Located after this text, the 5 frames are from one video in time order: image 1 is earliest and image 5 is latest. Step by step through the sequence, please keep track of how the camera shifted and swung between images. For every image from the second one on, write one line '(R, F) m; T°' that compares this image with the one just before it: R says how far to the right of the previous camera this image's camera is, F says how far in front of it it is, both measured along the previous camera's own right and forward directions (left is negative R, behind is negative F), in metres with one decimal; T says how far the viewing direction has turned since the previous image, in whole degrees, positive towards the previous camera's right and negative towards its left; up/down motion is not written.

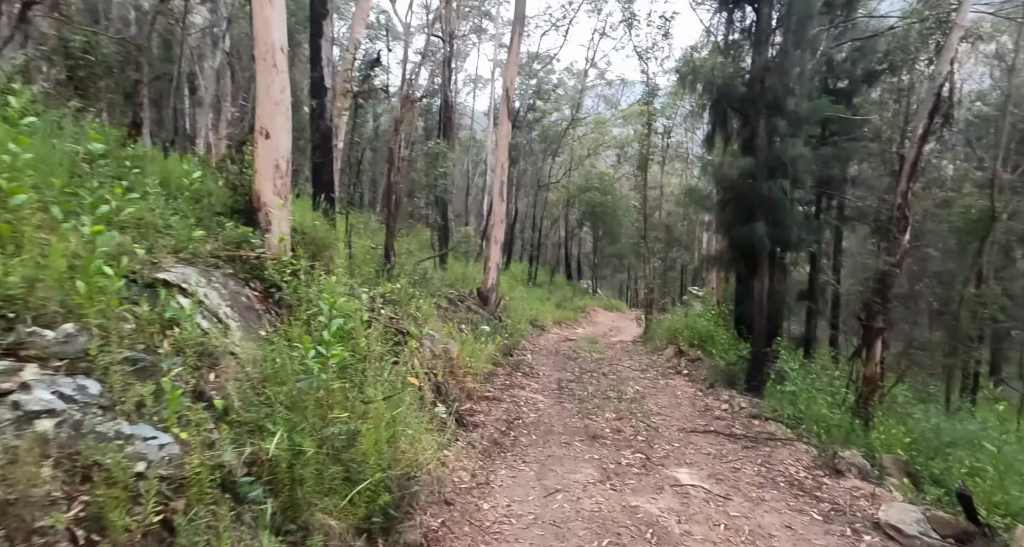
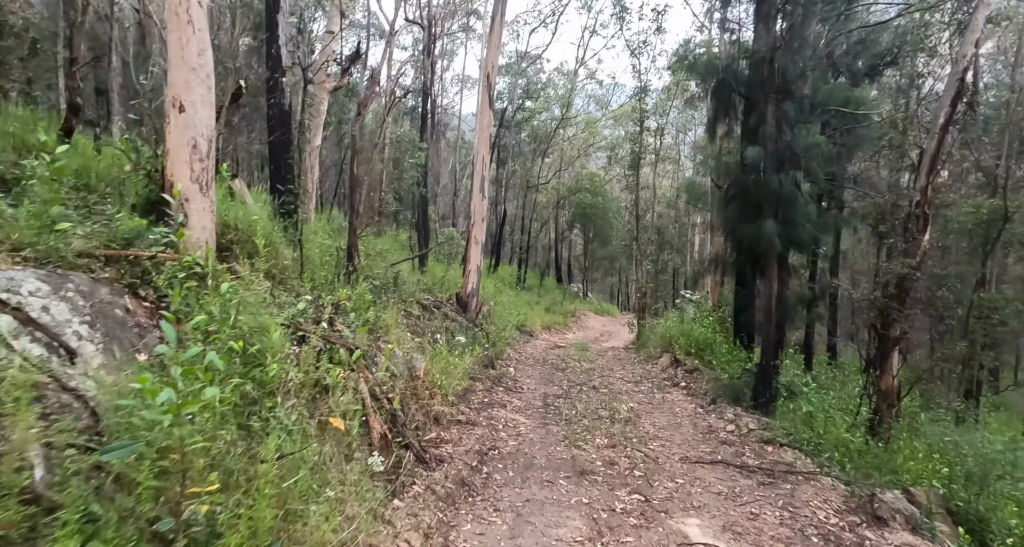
(+0.2, +1.0) m; +1°
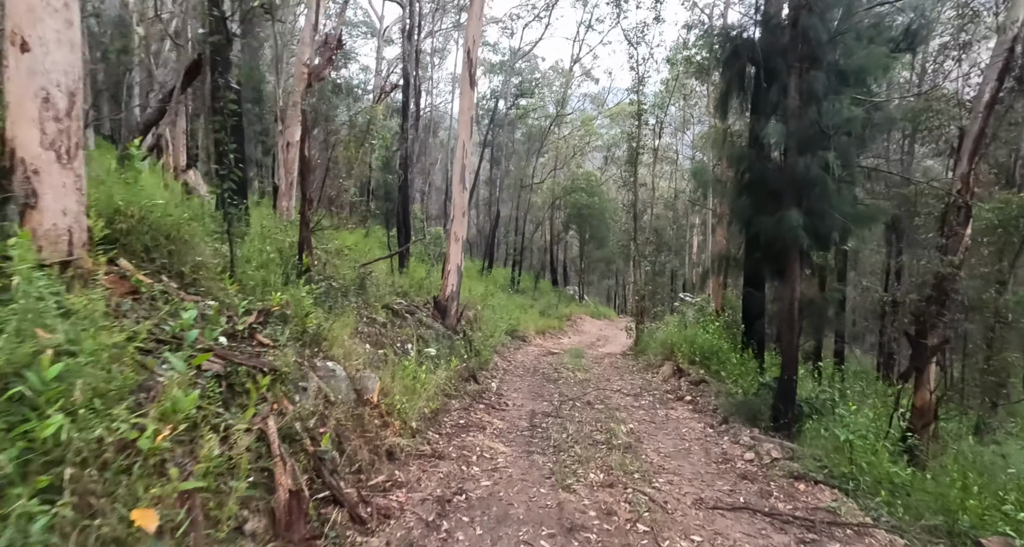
(+0.2, +1.2) m; 0°
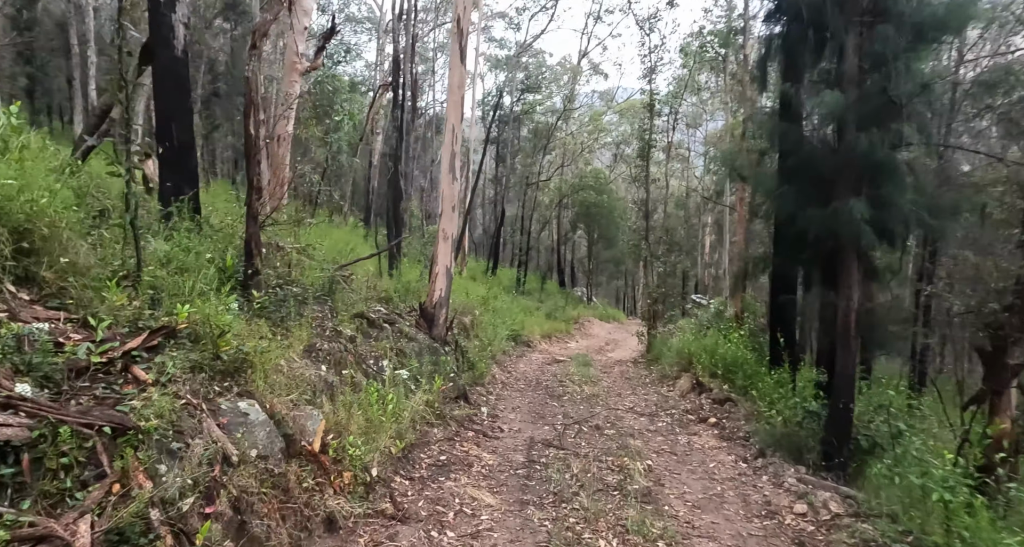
(+0.2, +1.3) m; -1°
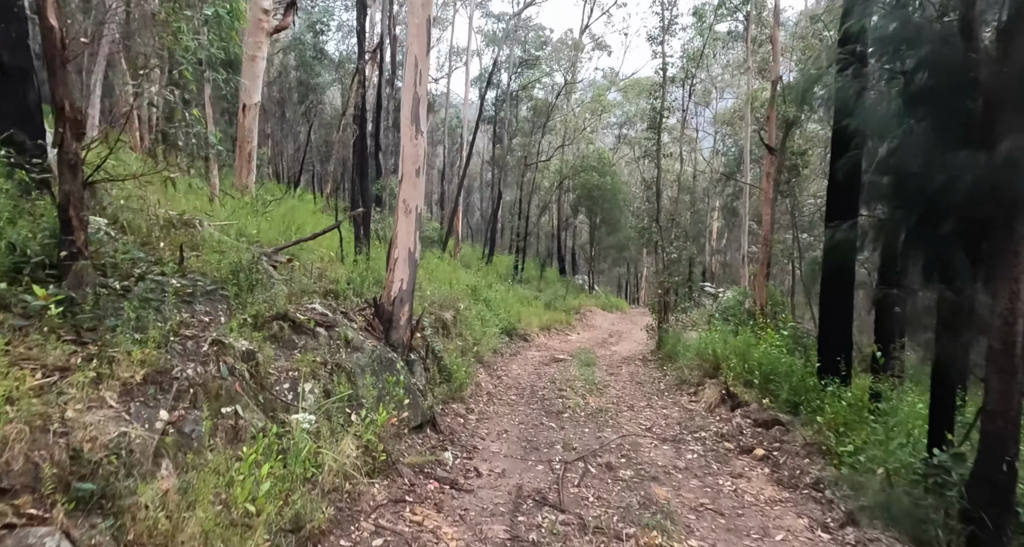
(+0.2, +2.1) m; 0°
